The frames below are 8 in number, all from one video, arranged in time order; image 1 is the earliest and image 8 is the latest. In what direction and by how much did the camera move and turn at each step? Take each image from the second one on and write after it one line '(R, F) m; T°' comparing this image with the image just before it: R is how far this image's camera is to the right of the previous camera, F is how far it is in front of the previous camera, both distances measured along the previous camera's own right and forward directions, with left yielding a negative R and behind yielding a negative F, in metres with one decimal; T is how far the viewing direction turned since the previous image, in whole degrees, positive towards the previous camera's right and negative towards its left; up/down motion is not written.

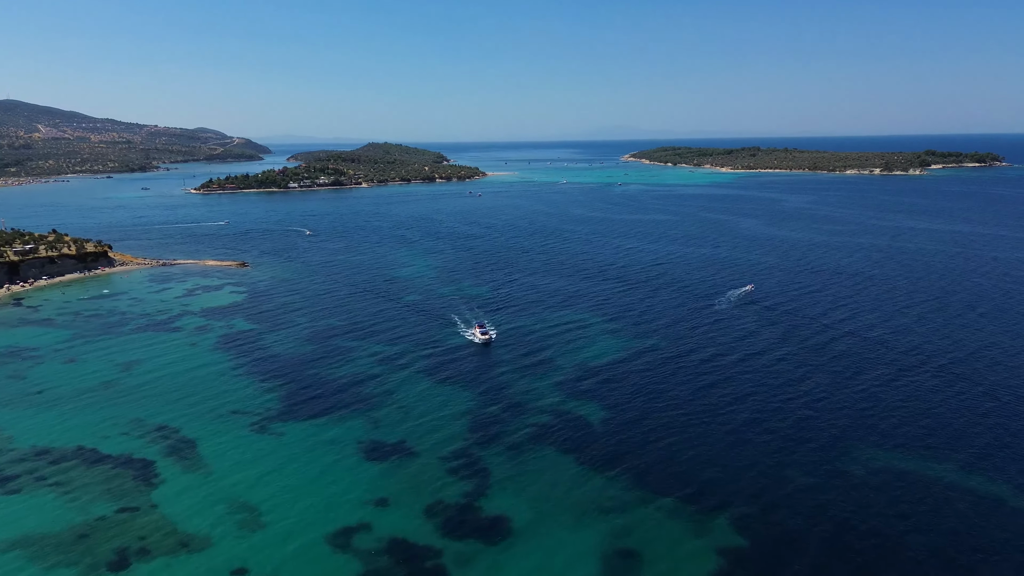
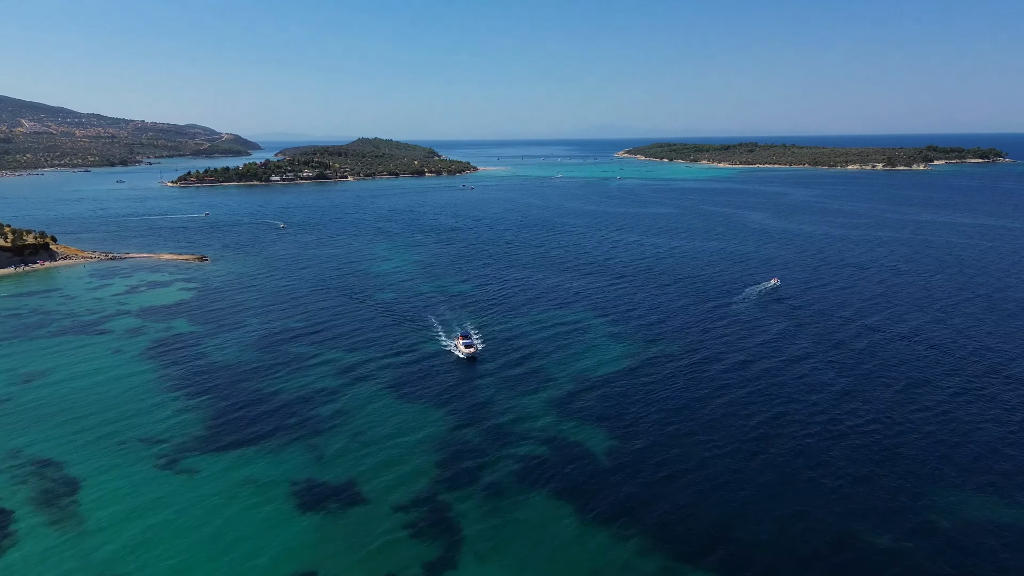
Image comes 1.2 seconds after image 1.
(+0.7, +7.0) m; 0°
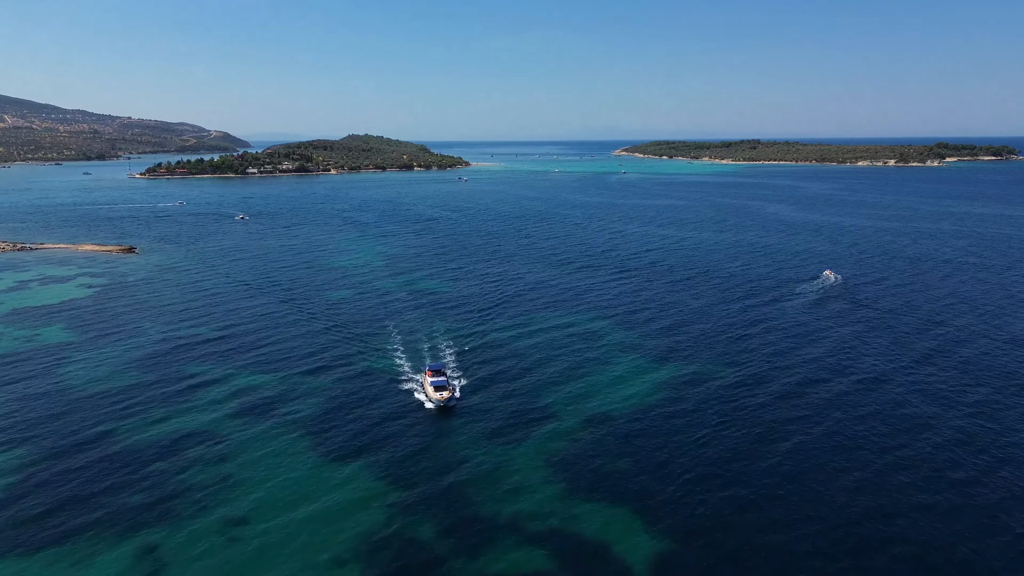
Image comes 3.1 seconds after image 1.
(+0.8, +10.7) m; 0°
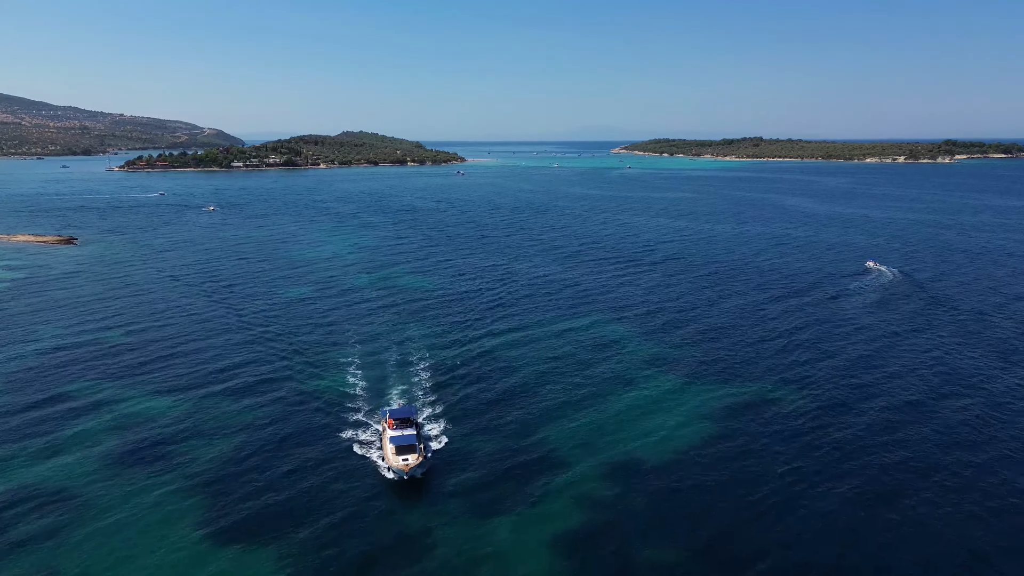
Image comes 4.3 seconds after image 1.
(+0.4, +6.8) m; 0°
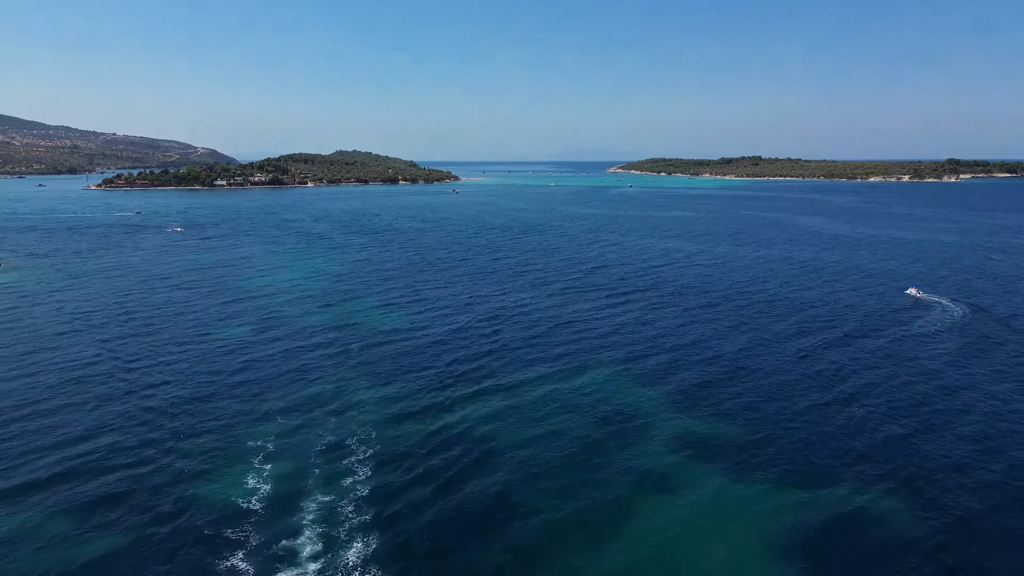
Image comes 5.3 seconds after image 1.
(+0.7, +6.2) m; 0°
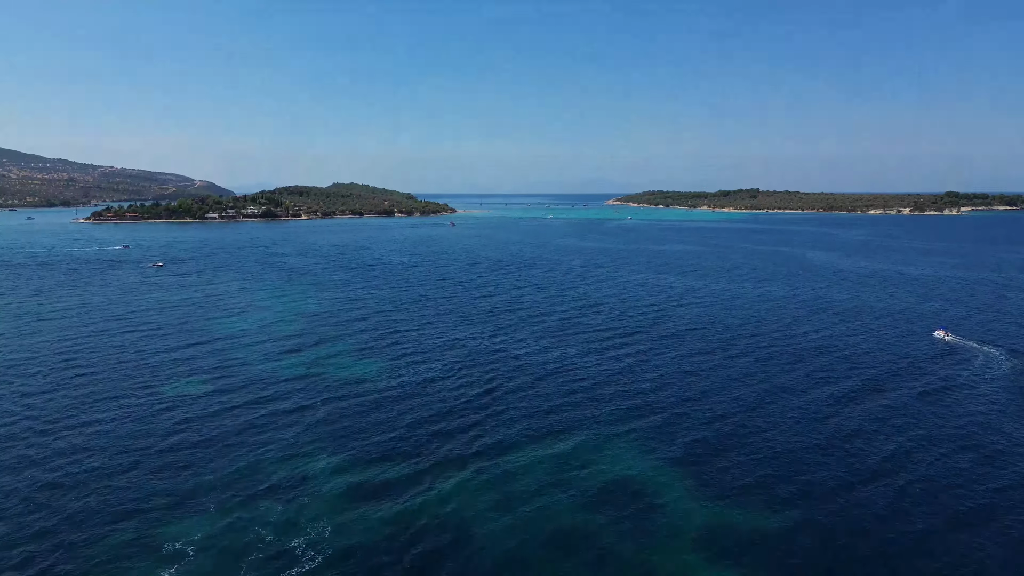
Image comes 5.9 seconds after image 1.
(+0.3, +3.1) m; 0°
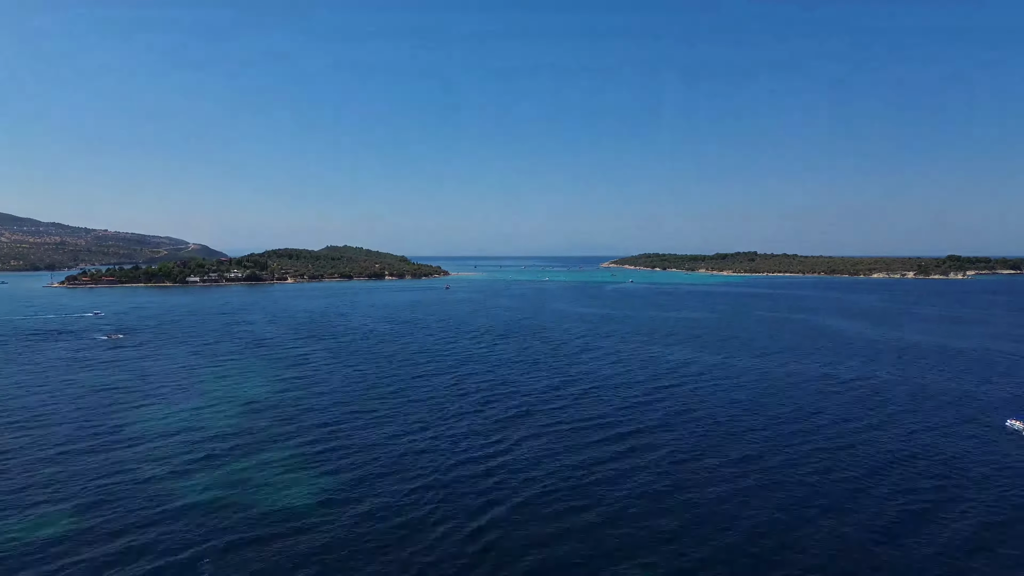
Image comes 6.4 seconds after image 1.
(+0.8, +6.1) m; 0°
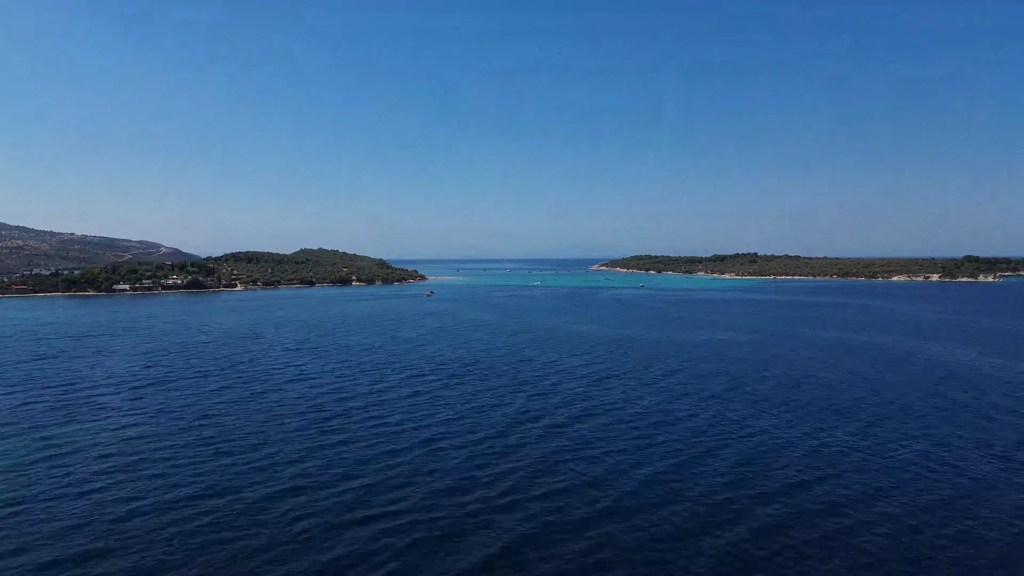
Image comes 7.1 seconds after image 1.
(+2.3, +19.2) m; 0°
